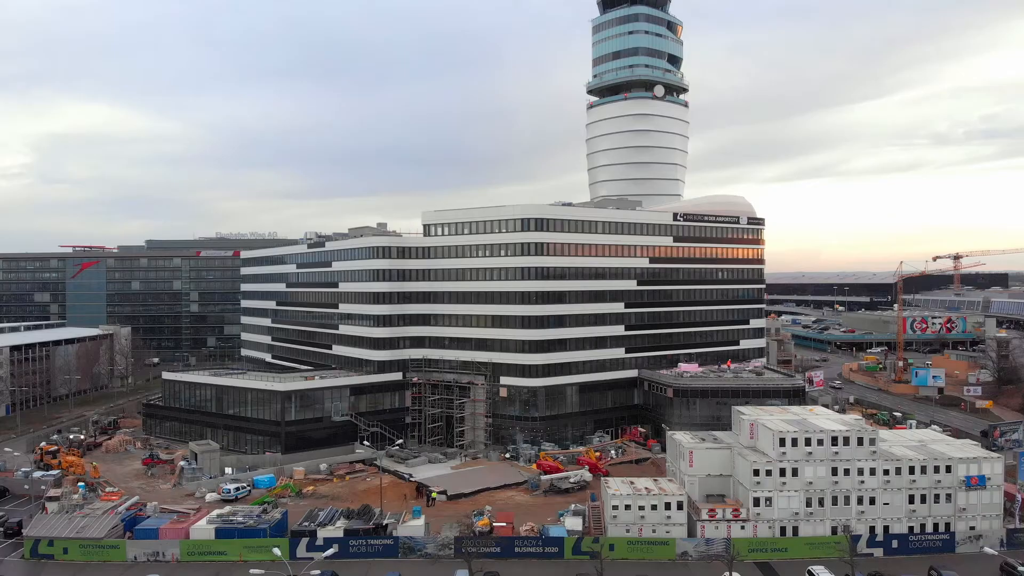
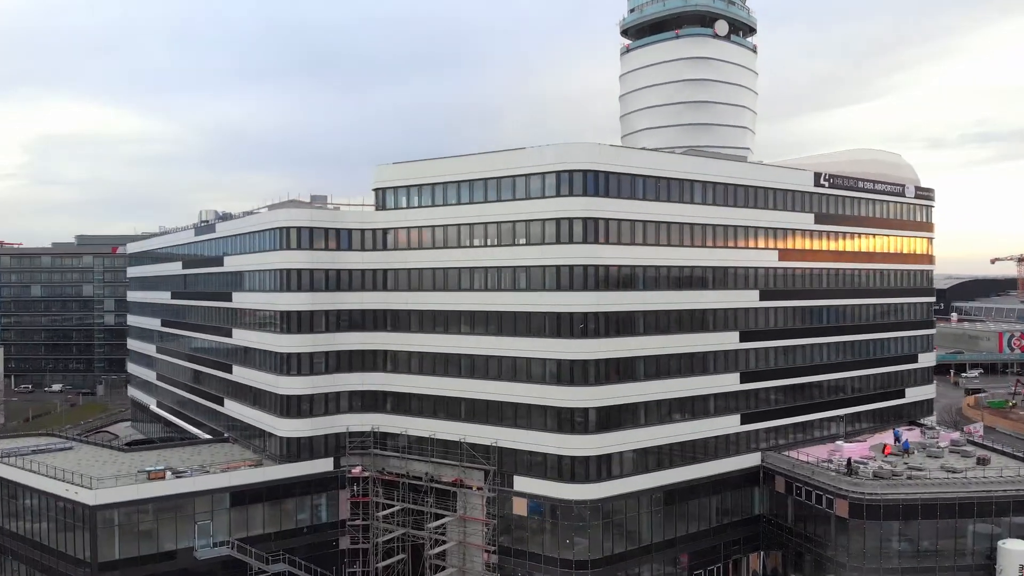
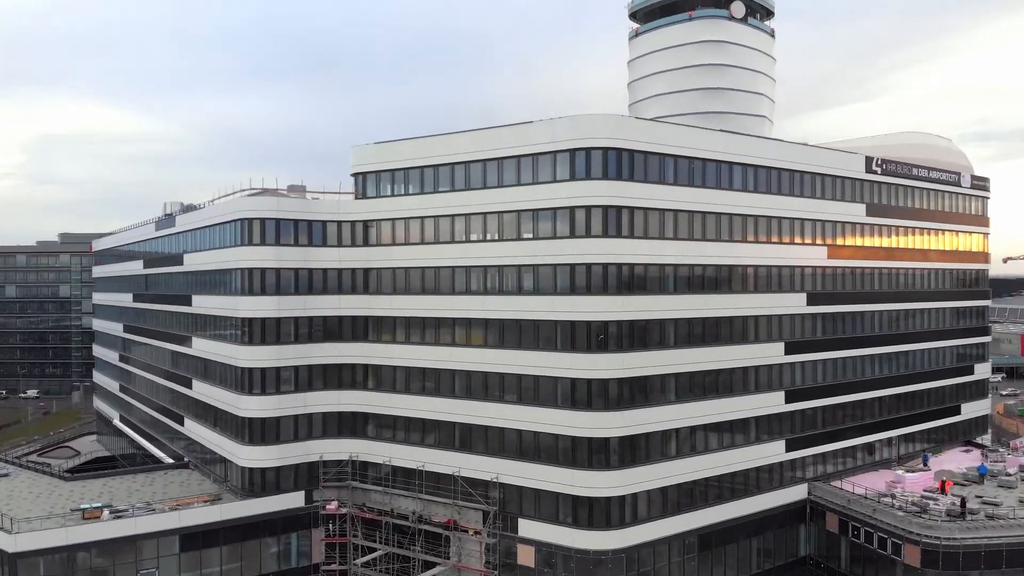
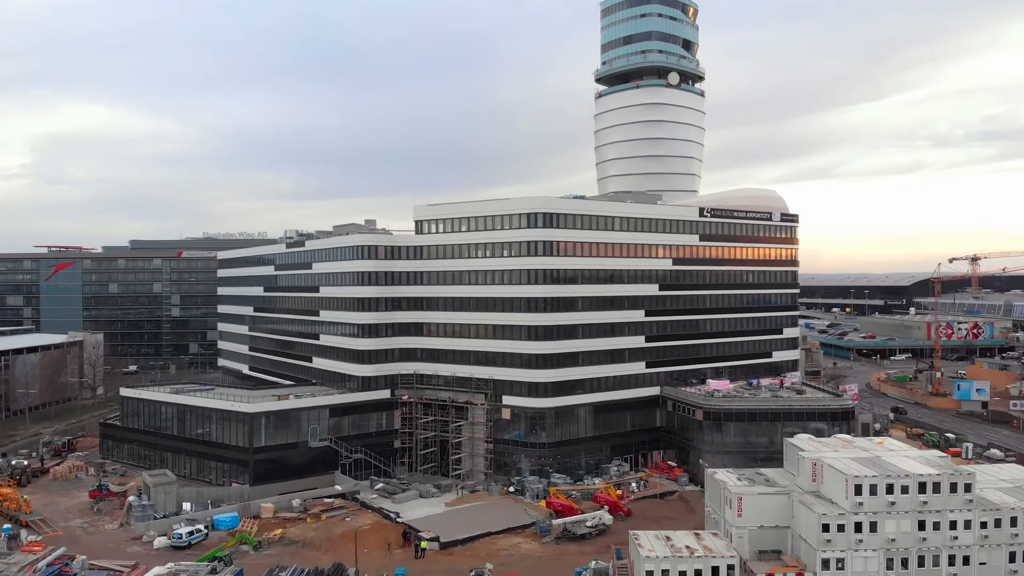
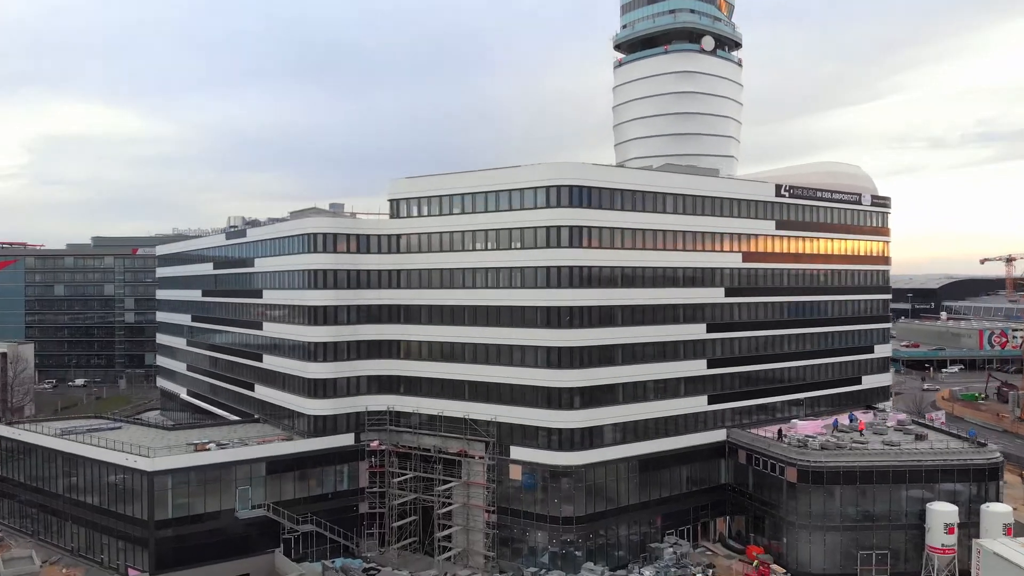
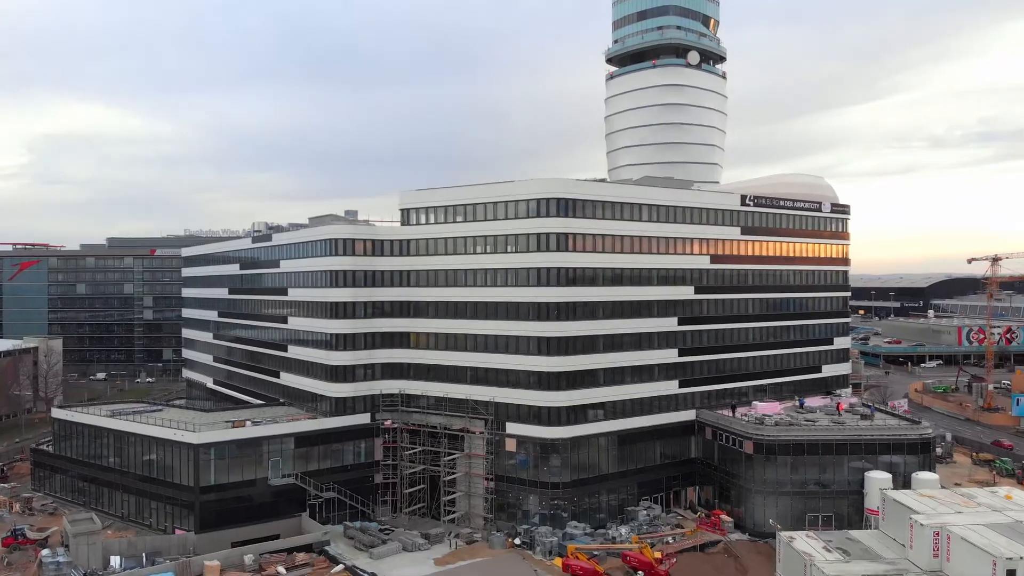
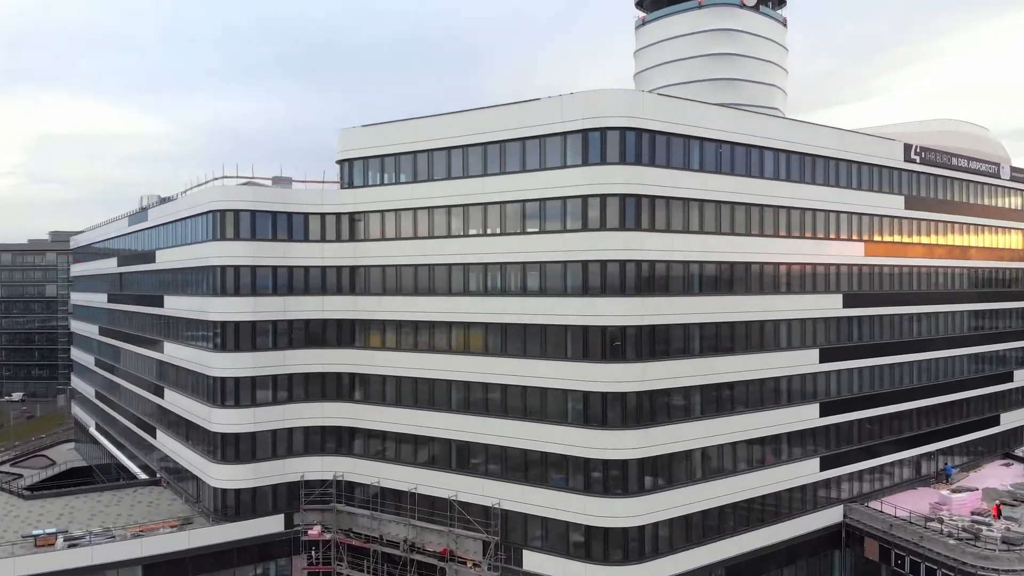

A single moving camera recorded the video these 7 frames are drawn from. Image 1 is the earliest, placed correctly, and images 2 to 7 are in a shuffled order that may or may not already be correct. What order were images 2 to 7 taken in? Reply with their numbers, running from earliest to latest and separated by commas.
4, 6, 5, 2, 3, 7
